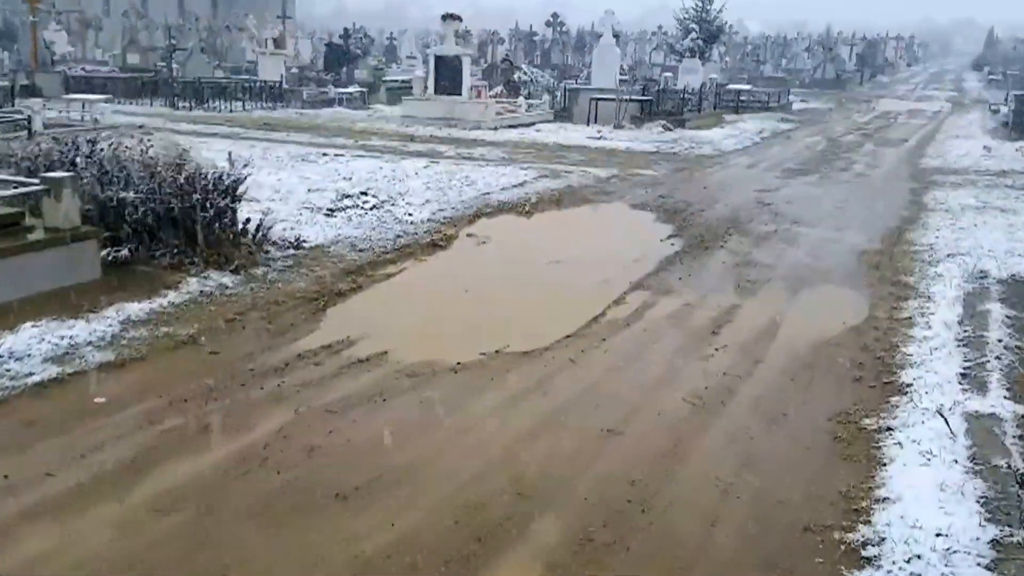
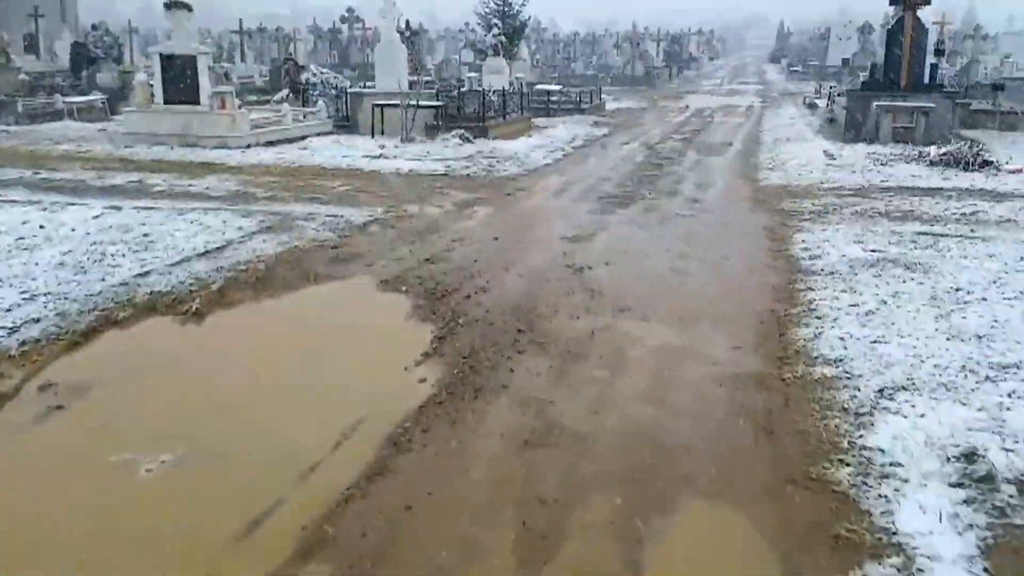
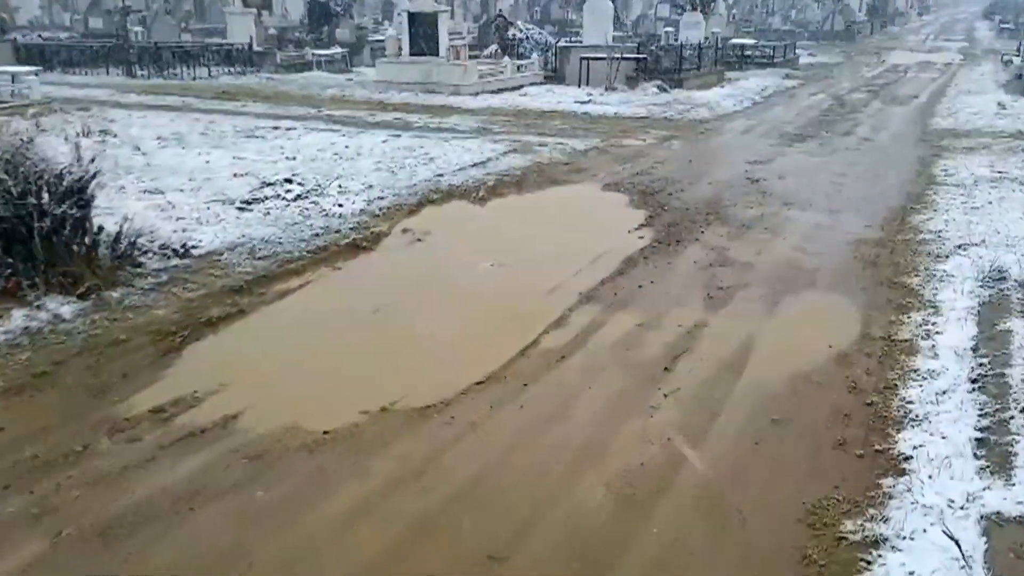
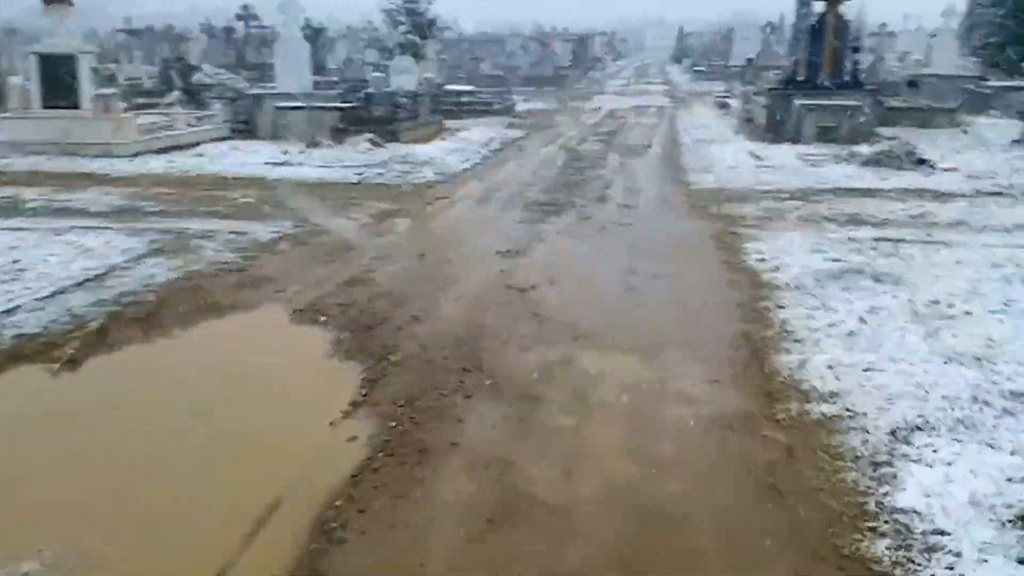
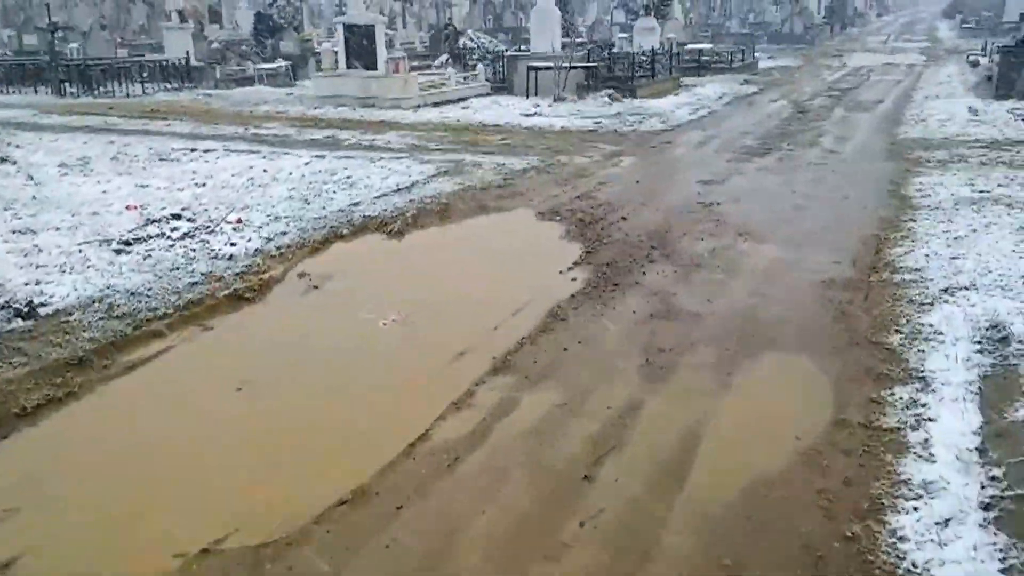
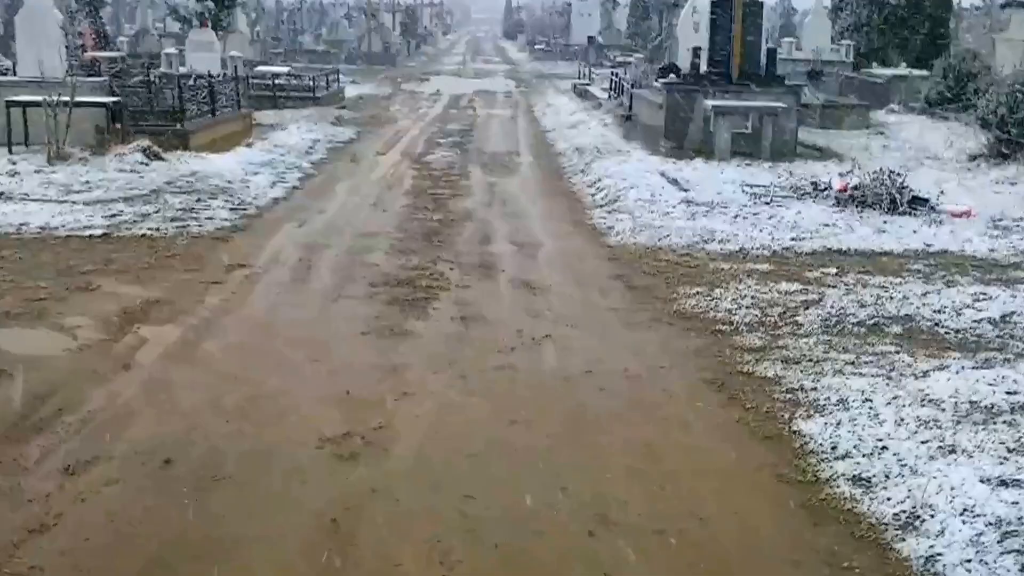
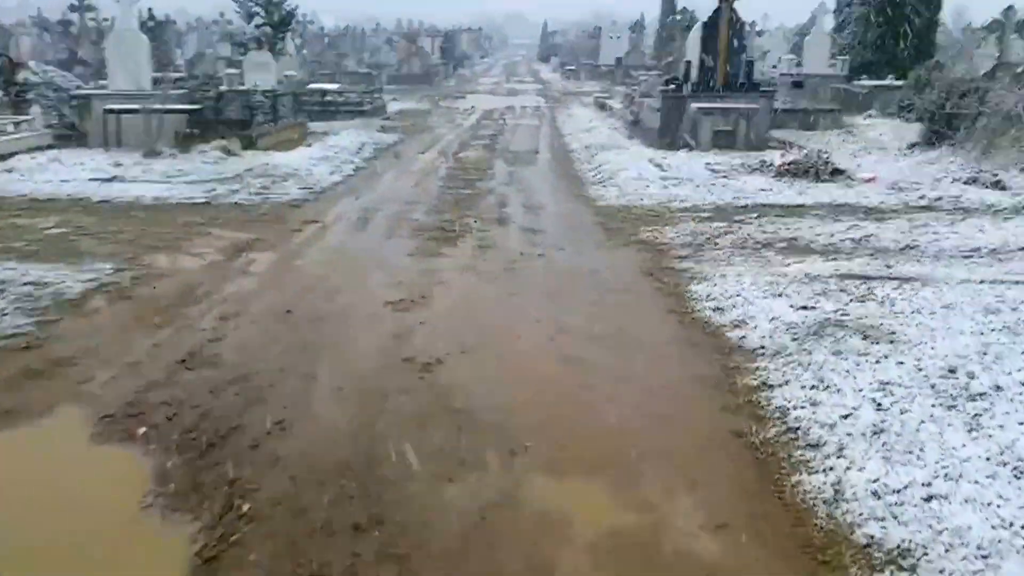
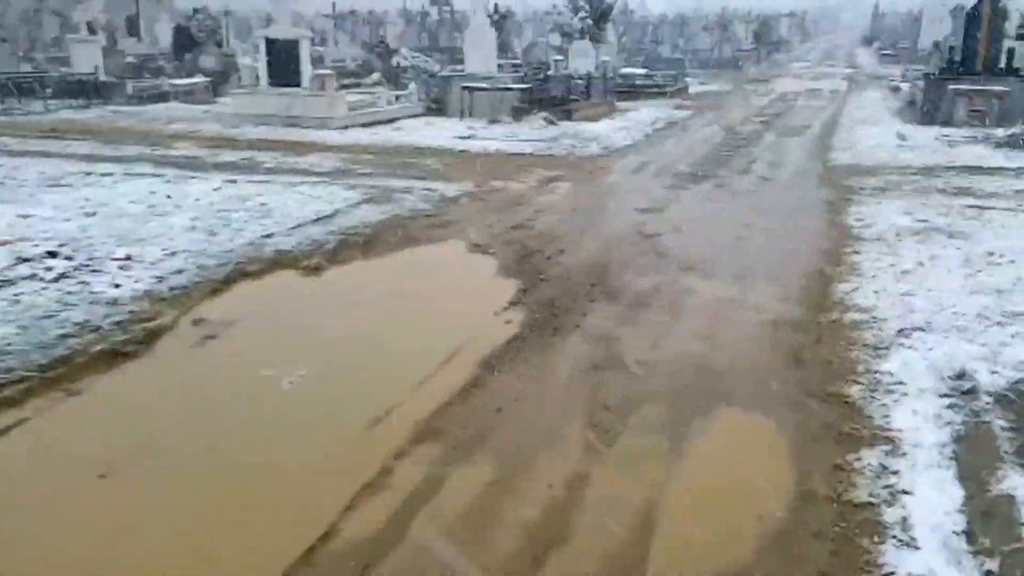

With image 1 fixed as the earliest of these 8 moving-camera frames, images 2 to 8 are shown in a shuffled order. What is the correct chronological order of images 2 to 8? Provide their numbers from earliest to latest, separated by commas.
3, 5, 8, 2, 4, 7, 6
